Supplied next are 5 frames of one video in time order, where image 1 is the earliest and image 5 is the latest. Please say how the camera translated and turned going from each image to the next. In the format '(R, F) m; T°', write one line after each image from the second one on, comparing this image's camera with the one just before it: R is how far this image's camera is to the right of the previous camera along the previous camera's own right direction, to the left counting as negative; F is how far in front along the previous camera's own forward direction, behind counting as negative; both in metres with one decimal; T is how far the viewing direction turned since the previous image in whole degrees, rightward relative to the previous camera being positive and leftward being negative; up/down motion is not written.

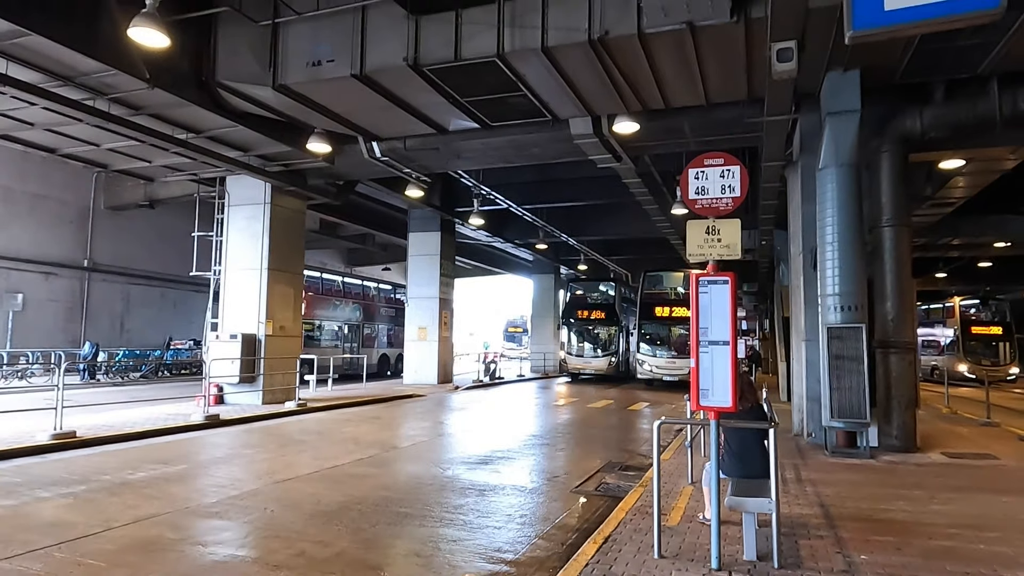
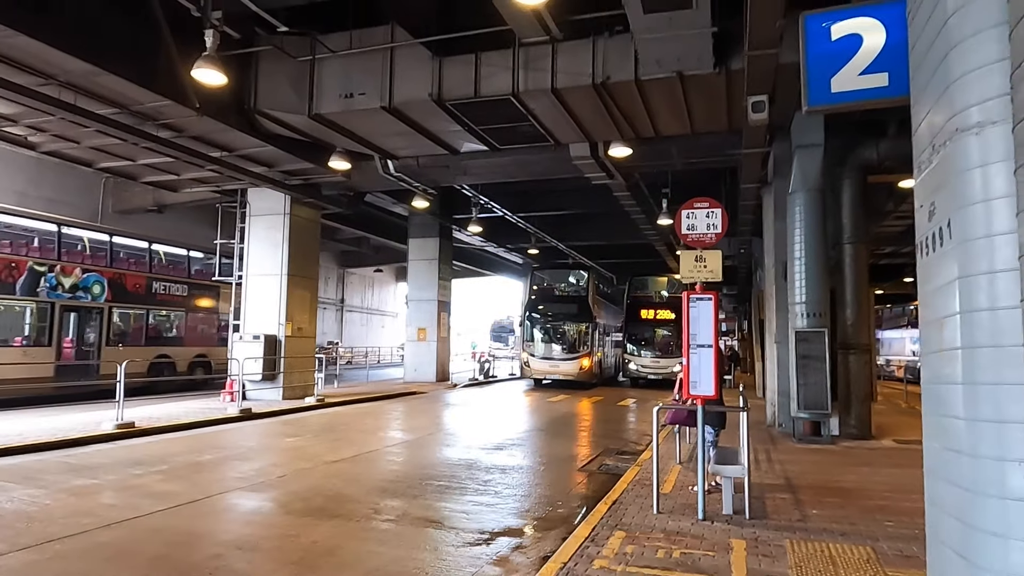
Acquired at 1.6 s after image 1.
(-0.5, -1.3) m; +2°
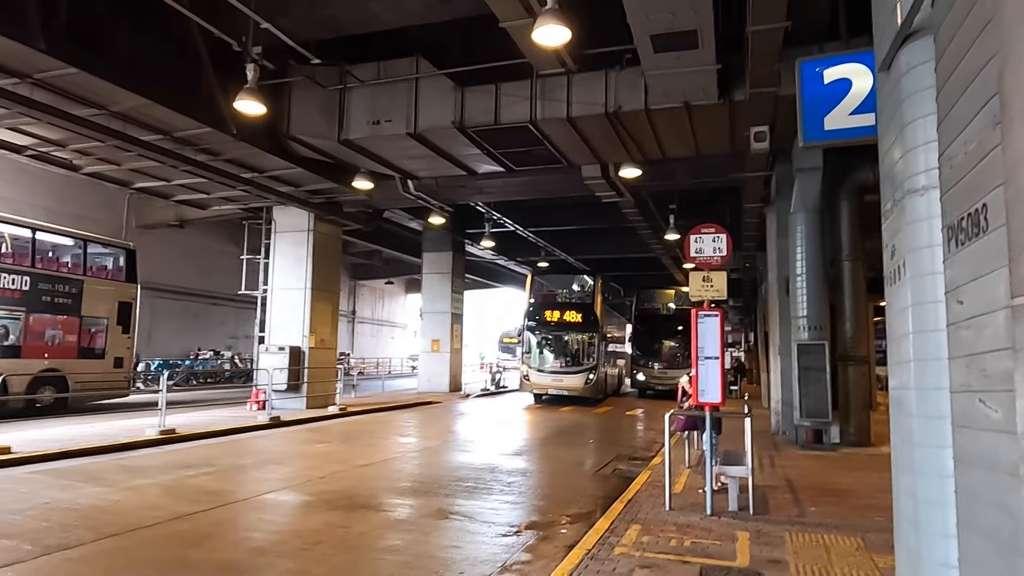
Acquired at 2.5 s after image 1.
(-0.2, -0.7) m; 0°
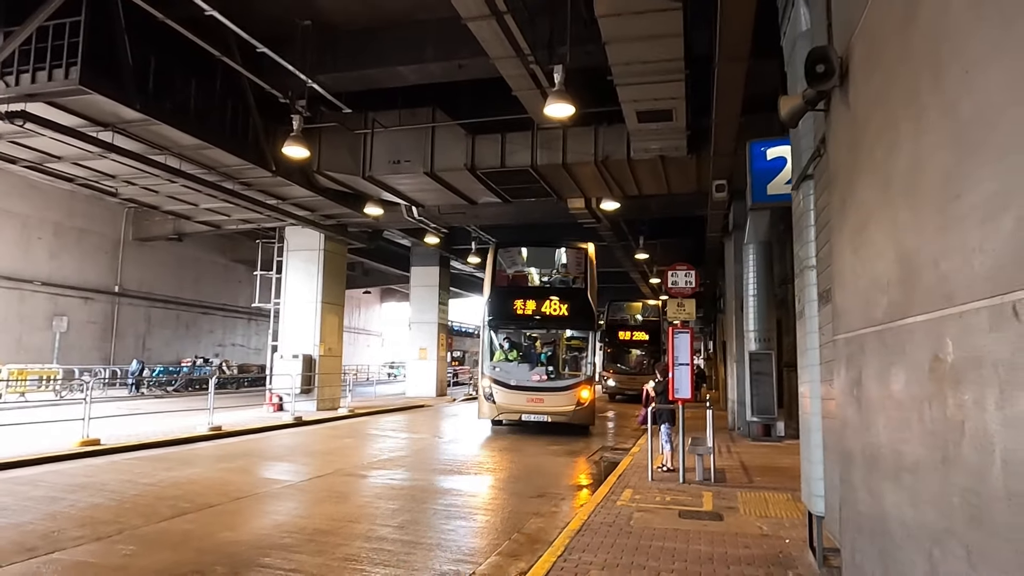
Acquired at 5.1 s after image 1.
(-0.8, -2.1) m; +3°
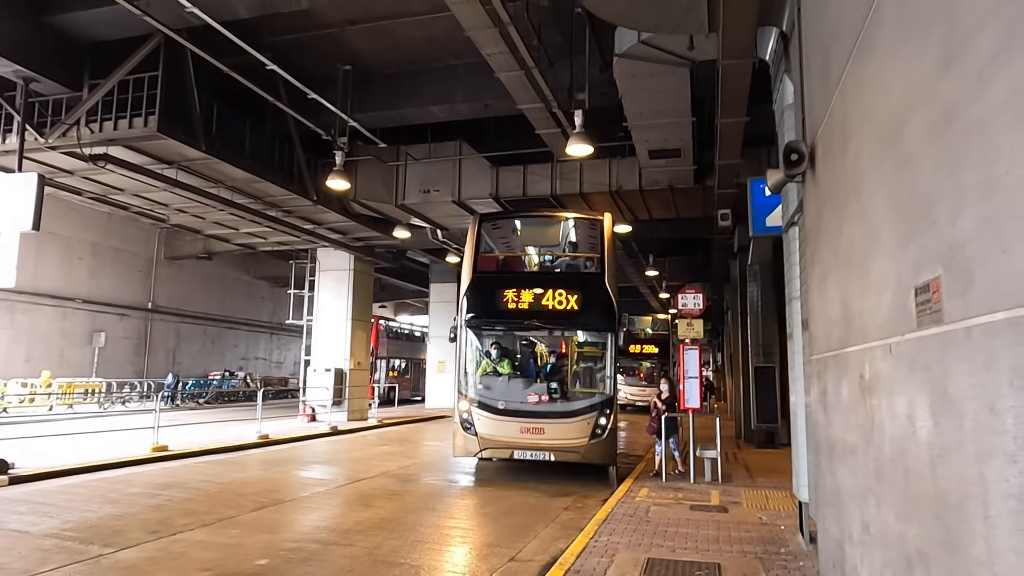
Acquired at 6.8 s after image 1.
(-0.3, -1.2) m; -1°
